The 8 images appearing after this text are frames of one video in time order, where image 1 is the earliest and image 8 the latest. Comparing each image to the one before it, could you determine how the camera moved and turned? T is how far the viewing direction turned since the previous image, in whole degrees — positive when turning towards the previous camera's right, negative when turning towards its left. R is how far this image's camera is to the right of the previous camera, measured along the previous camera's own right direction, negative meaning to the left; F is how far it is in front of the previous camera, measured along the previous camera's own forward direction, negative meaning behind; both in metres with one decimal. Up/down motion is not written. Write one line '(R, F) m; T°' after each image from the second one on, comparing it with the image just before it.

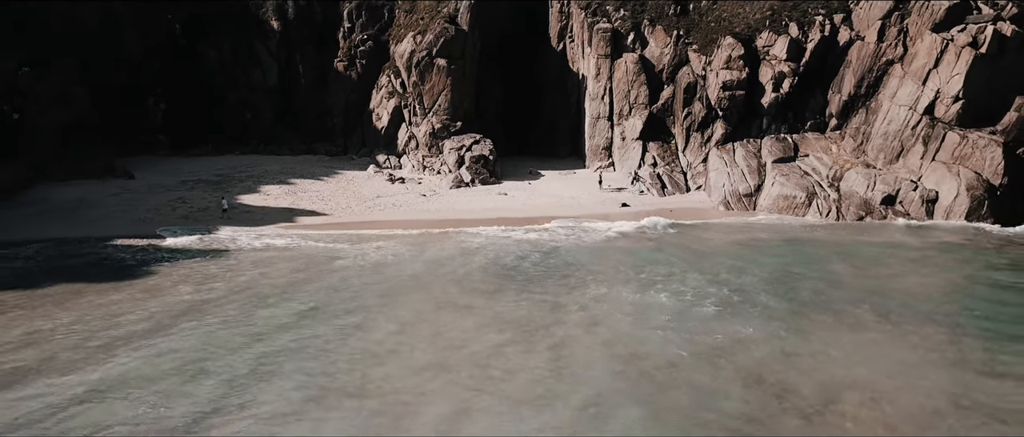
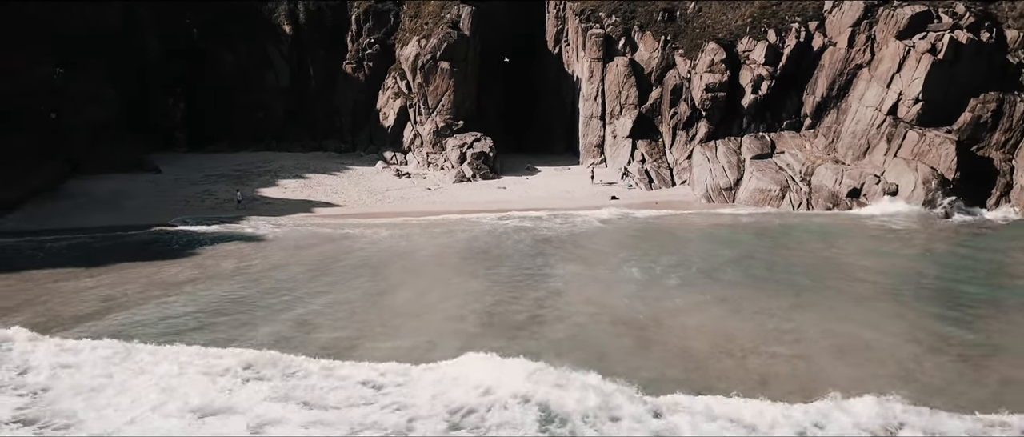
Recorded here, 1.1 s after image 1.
(+0.1, -2.5) m; 0°
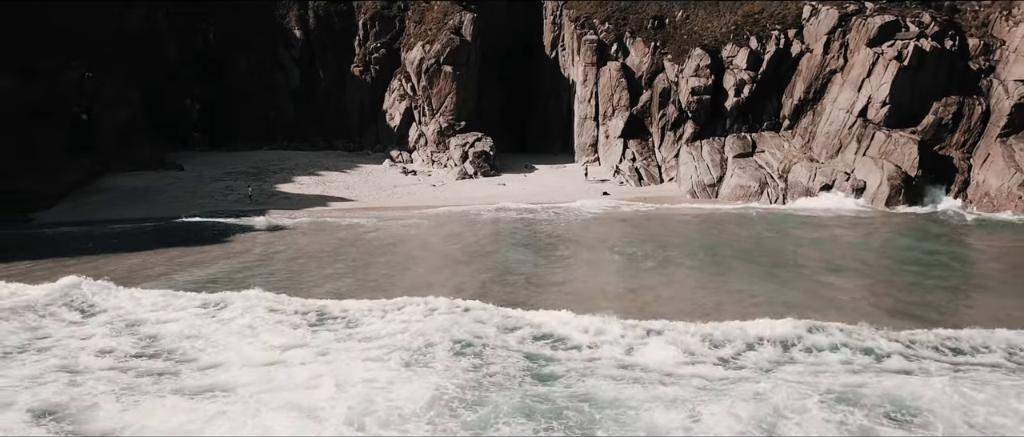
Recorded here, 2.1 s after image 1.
(0.0, -2.4) m; 0°
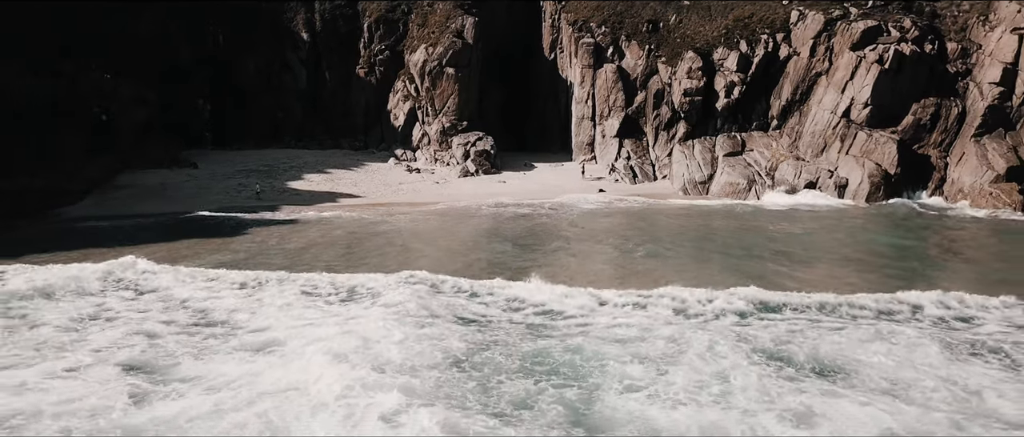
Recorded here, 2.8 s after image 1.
(0.0, -1.6) m; 0°
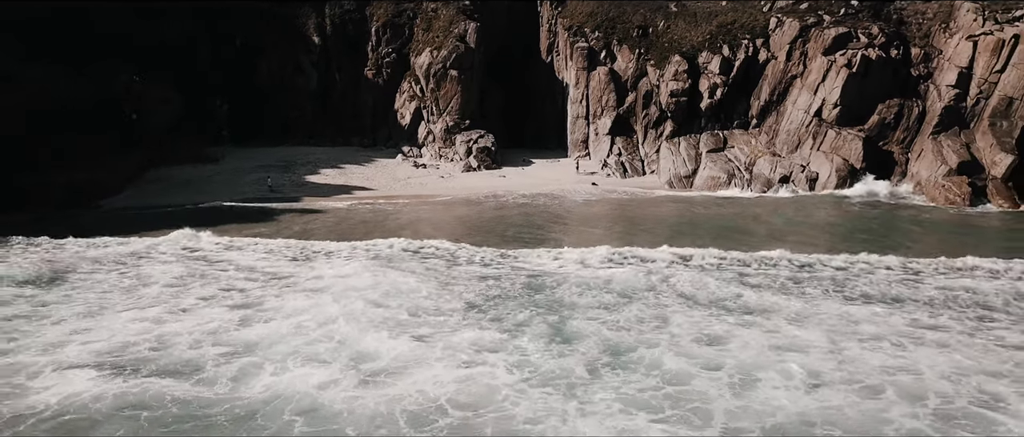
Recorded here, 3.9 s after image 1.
(0.0, -3.0) m; 0°
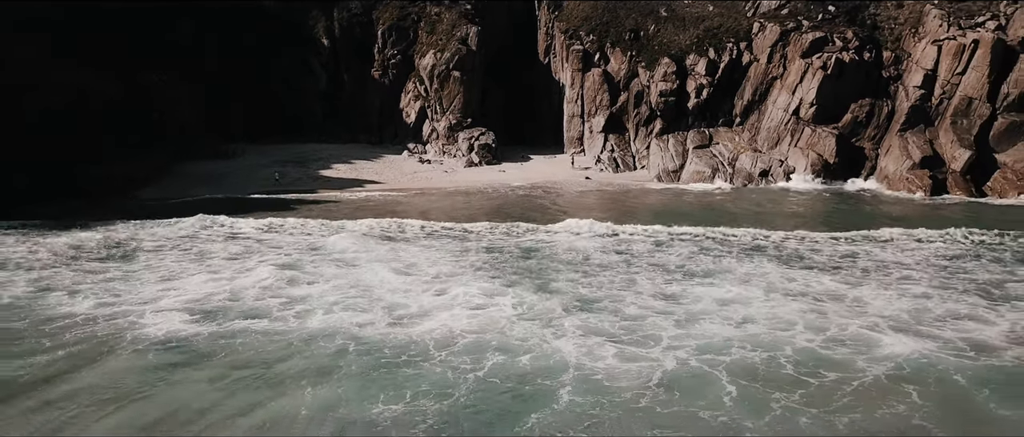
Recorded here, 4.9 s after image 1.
(0.0, -2.8) m; 0°
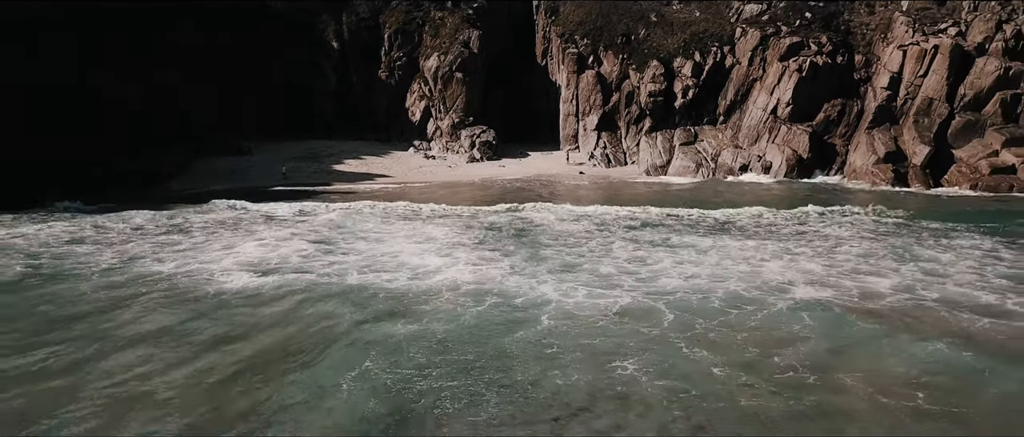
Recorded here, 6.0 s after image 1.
(+0.1, -3.2) m; 0°
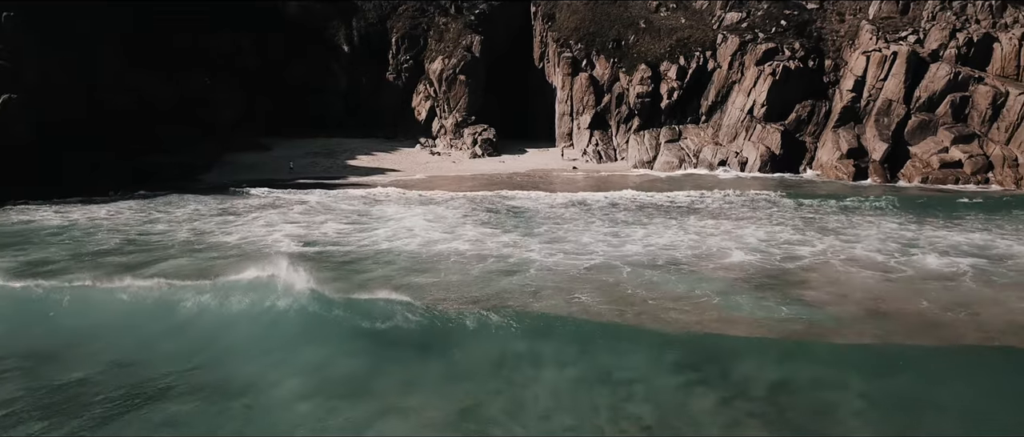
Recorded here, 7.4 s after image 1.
(+0.1, -3.9) m; 0°
